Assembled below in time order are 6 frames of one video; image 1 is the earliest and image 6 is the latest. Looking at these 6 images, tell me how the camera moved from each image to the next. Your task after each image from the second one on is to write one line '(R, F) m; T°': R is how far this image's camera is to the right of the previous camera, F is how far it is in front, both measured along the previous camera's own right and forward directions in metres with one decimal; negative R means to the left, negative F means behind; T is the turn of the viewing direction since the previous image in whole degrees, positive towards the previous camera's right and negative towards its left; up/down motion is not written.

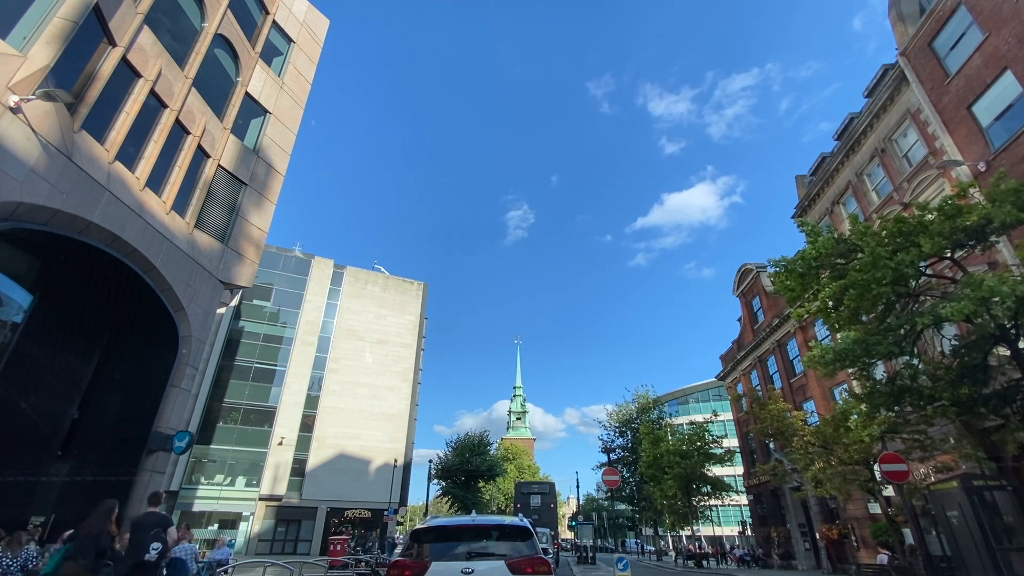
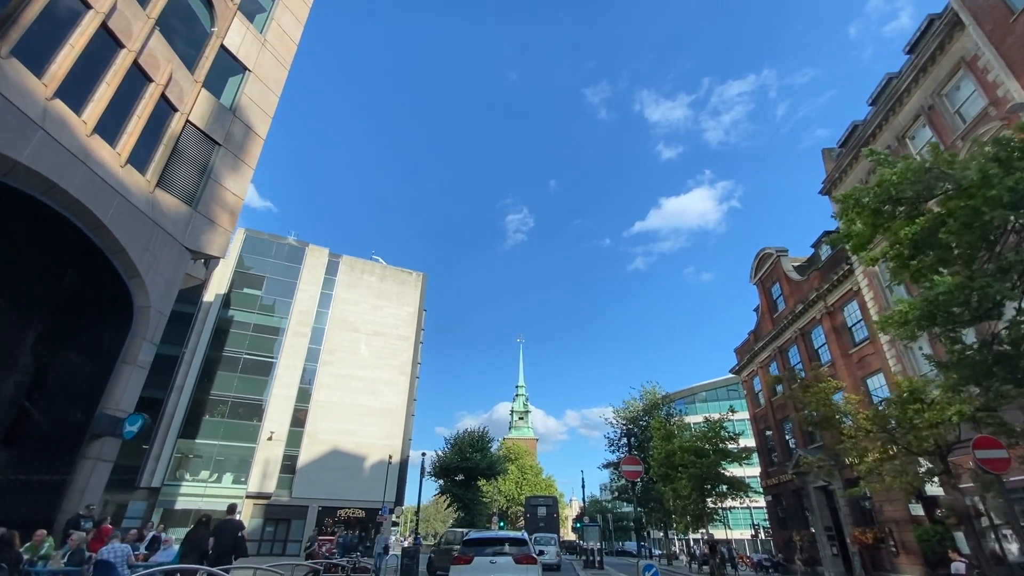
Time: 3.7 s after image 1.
(0.0, +1.9) m; 0°
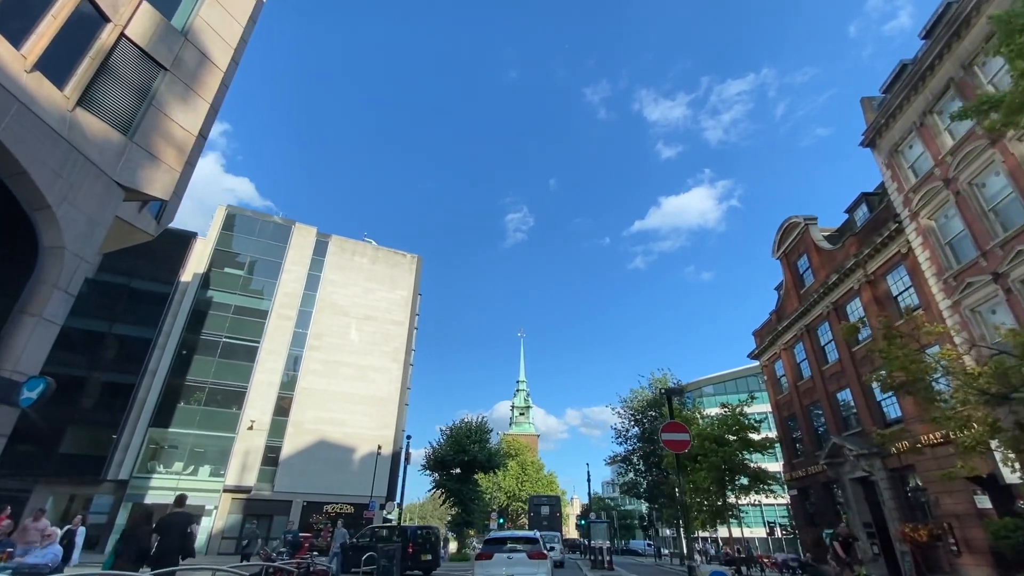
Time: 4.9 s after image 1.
(0.0, +2.6) m; 0°
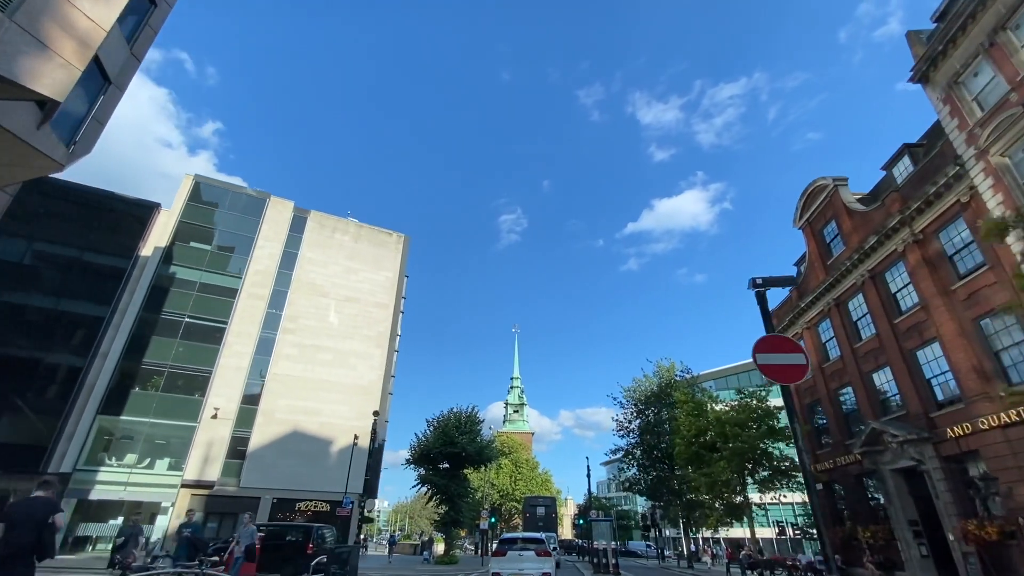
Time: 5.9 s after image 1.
(0.0, +2.9) m; +1°
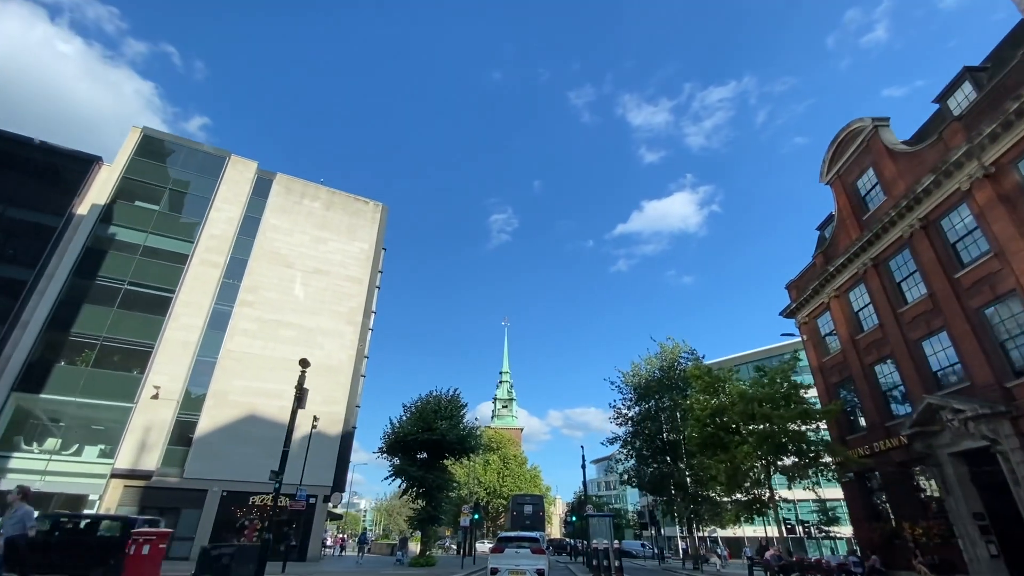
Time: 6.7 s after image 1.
(+0.1, +3.4) m; +1°
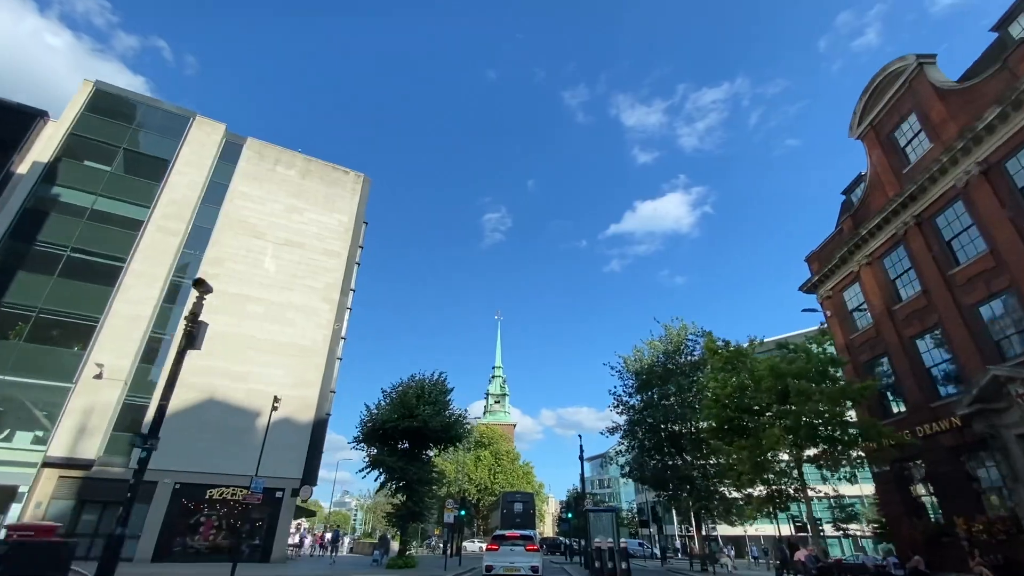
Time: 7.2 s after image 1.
(+0.1, +2.6) m; +1°
